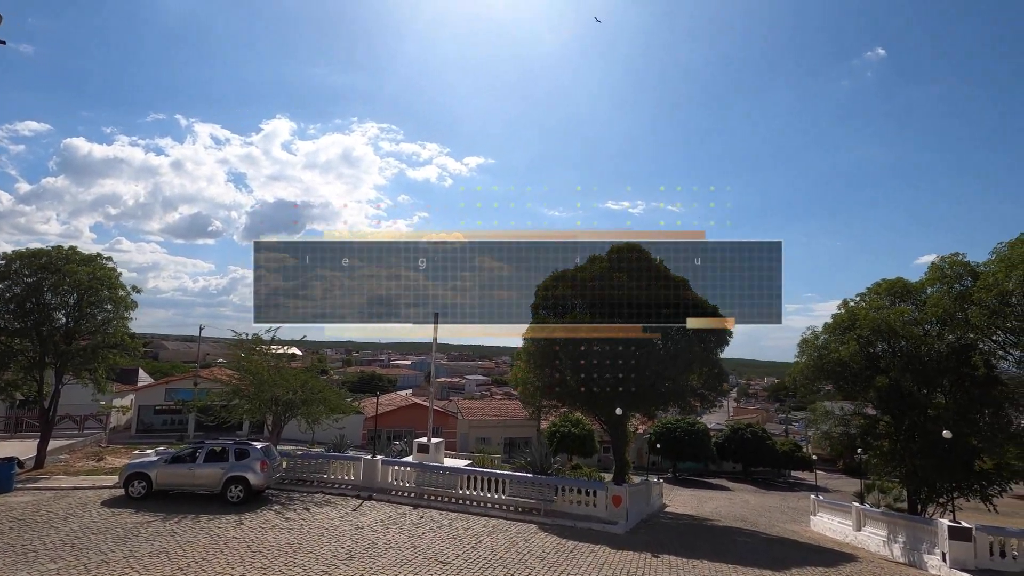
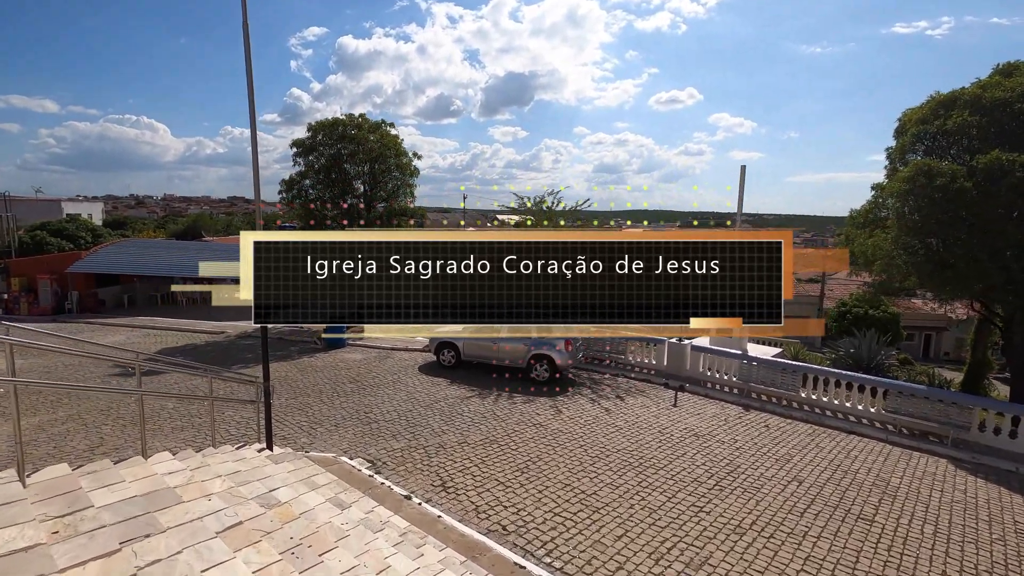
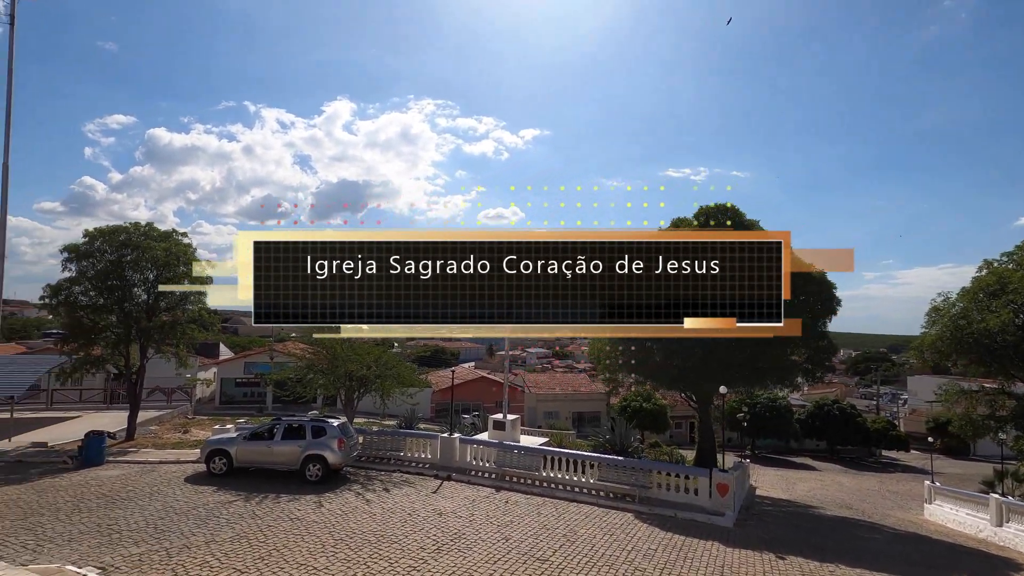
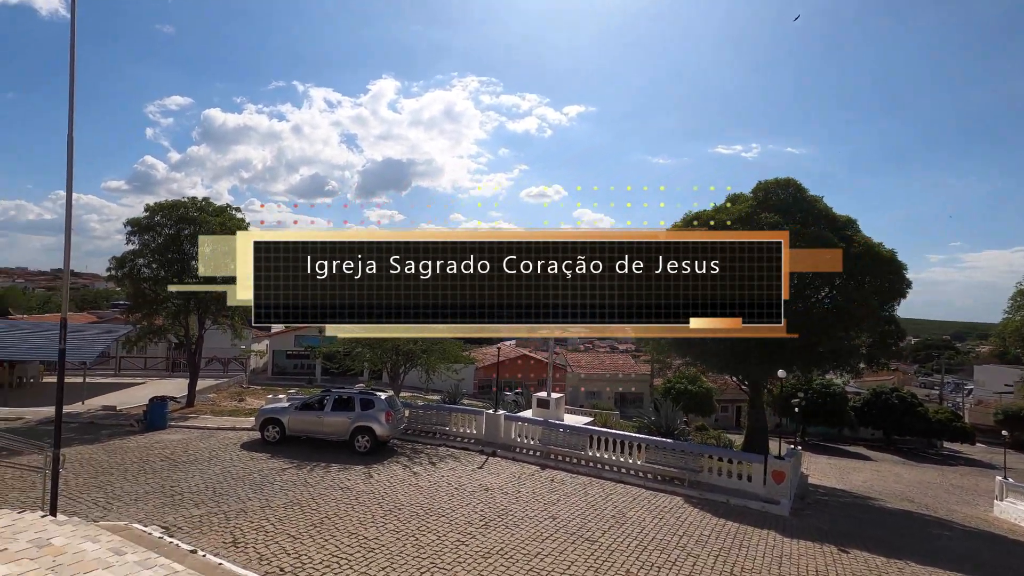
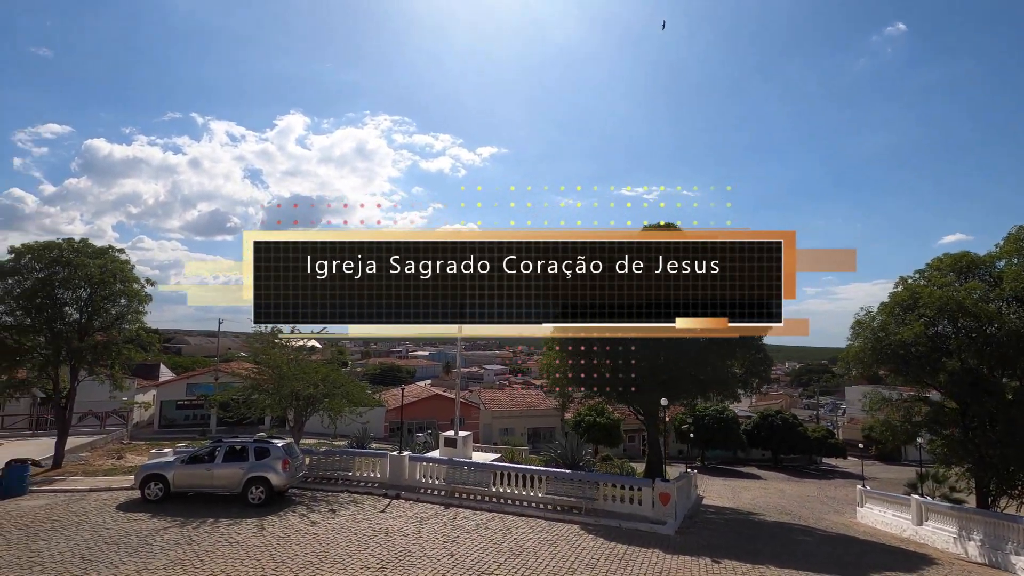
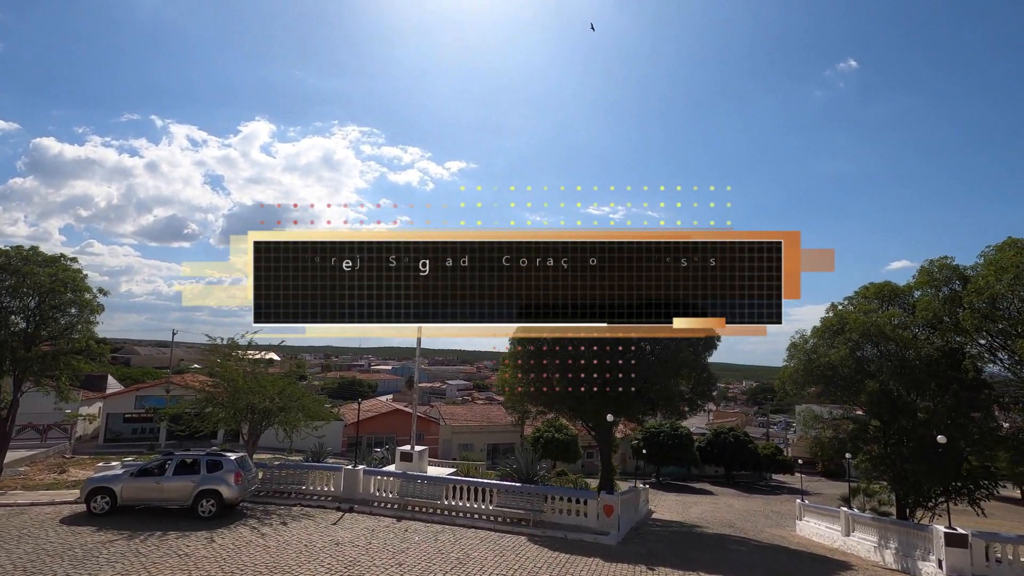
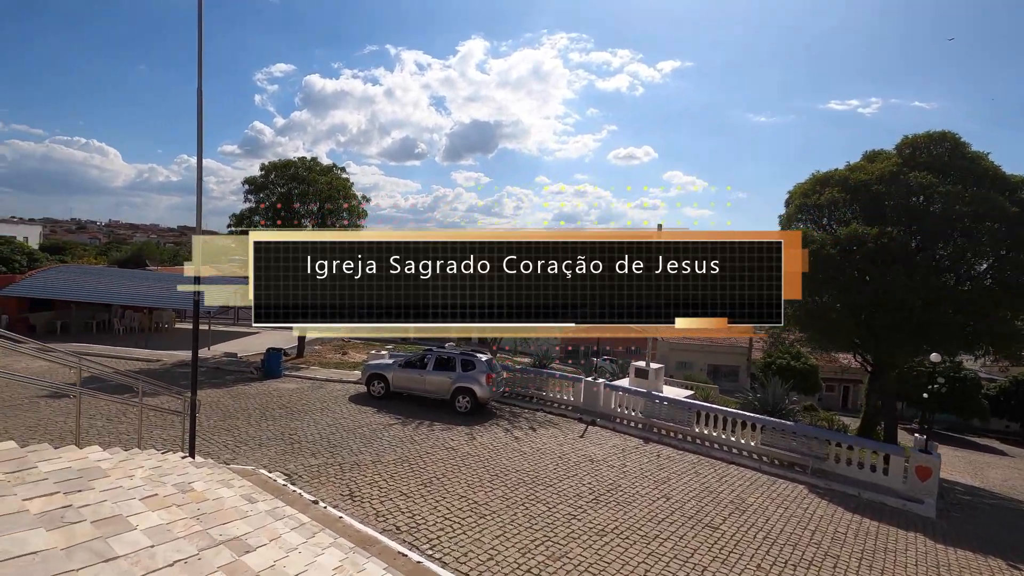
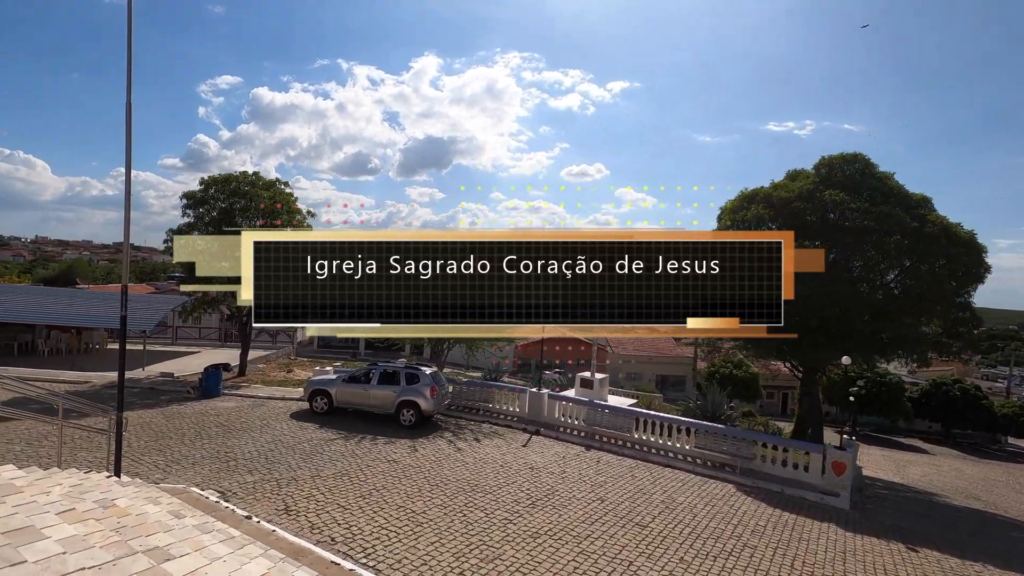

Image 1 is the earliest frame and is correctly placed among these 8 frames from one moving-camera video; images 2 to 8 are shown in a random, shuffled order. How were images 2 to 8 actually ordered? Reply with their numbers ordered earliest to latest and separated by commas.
6, 5, 3, 4, 8, 7, 2
